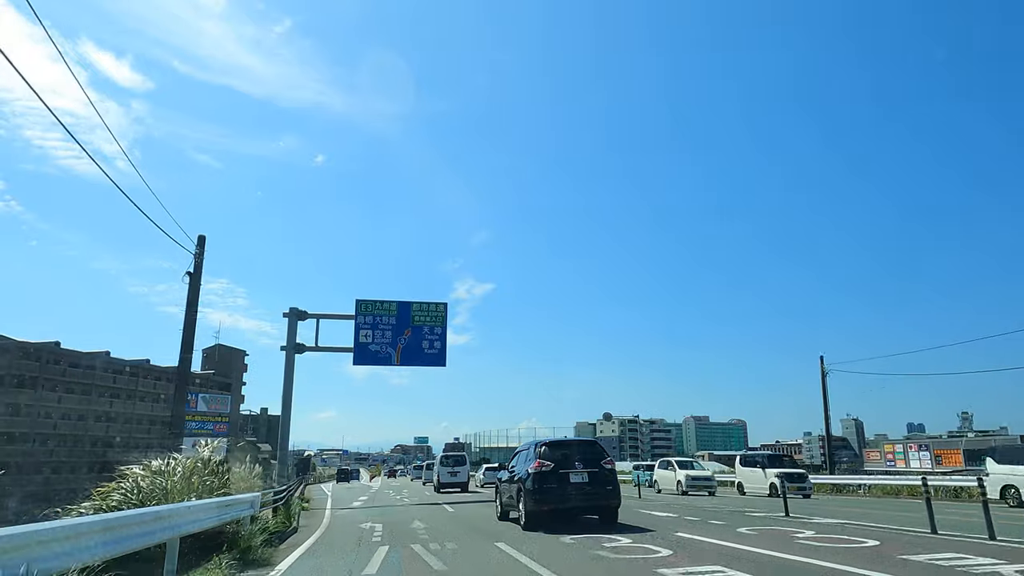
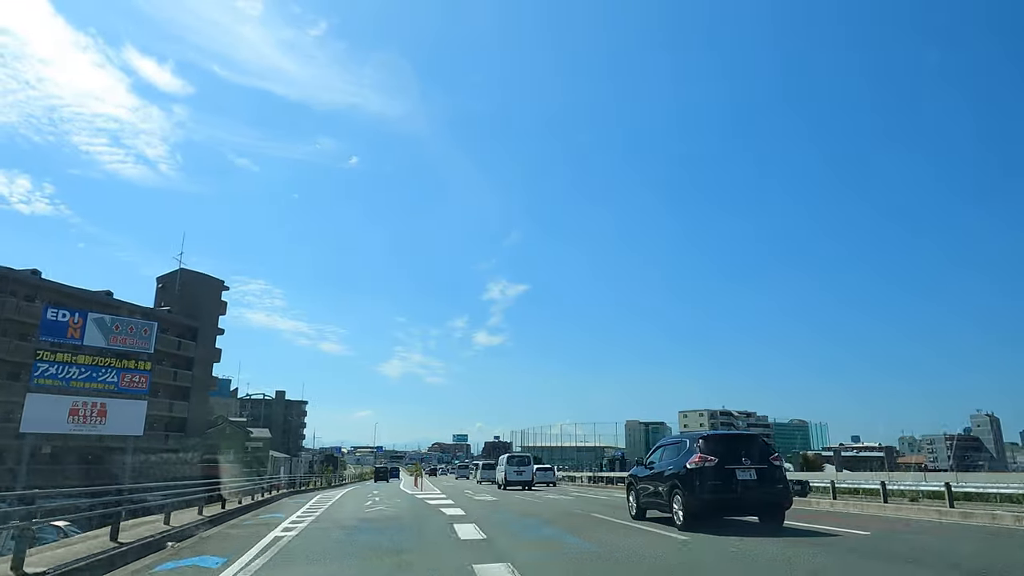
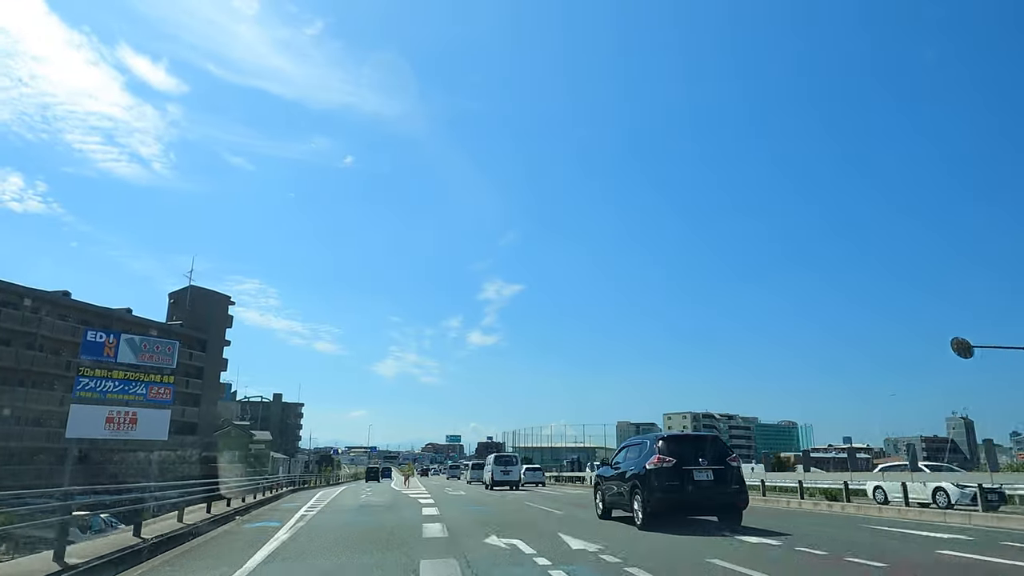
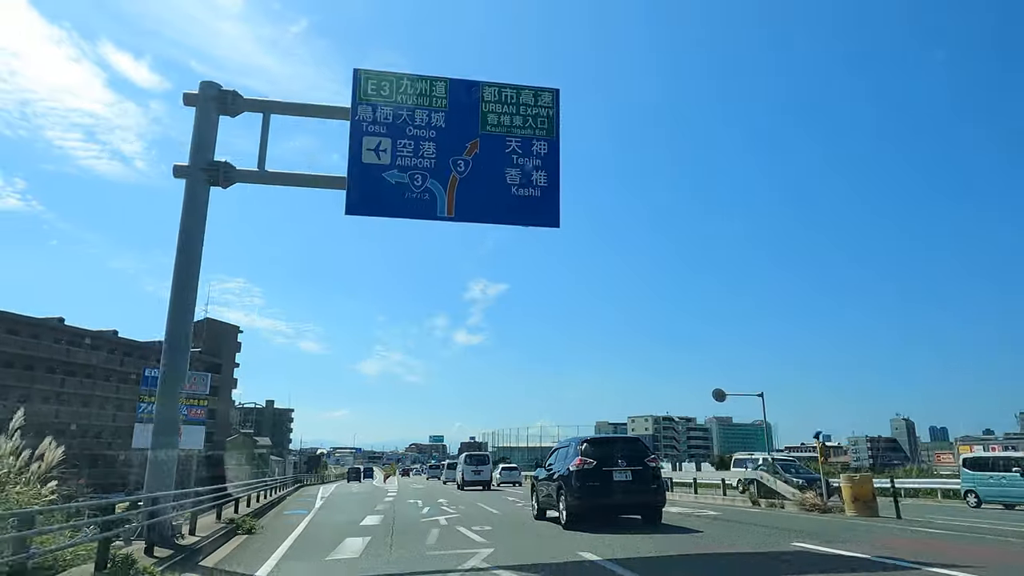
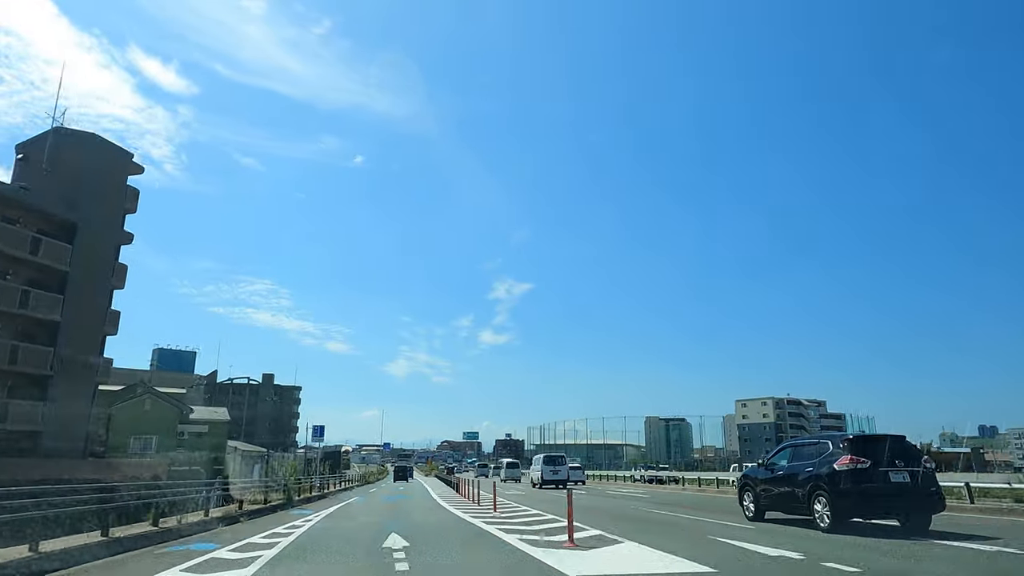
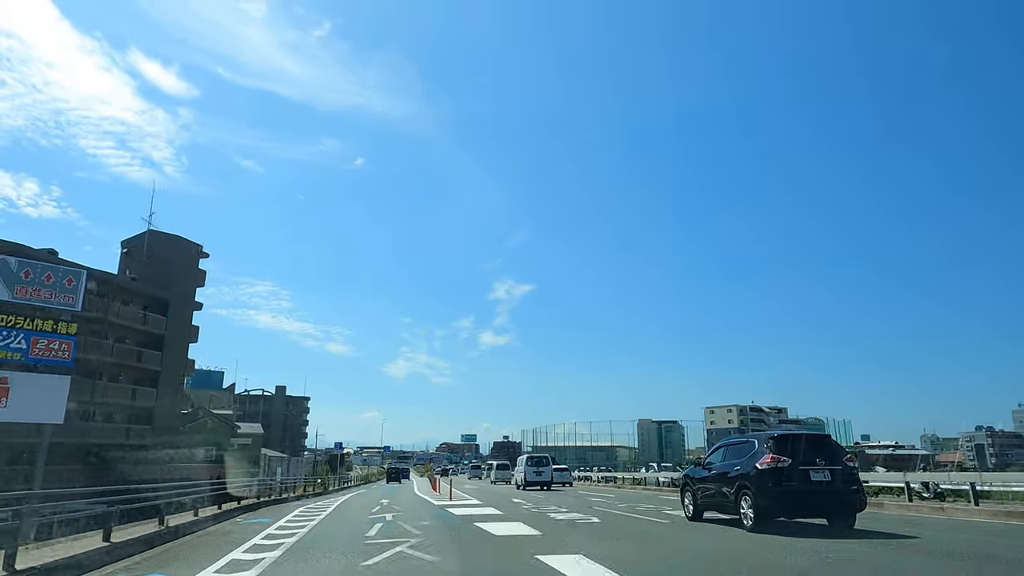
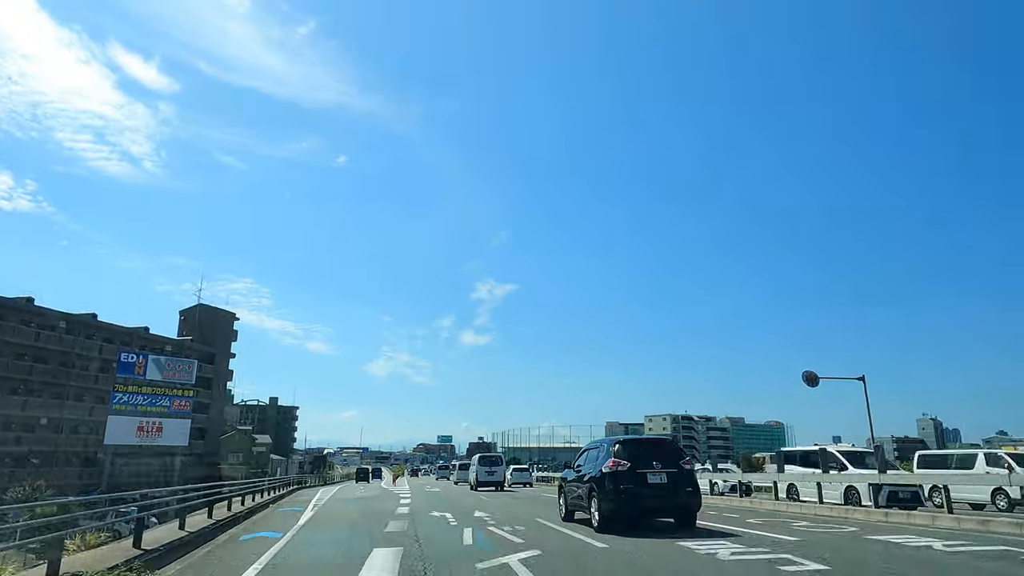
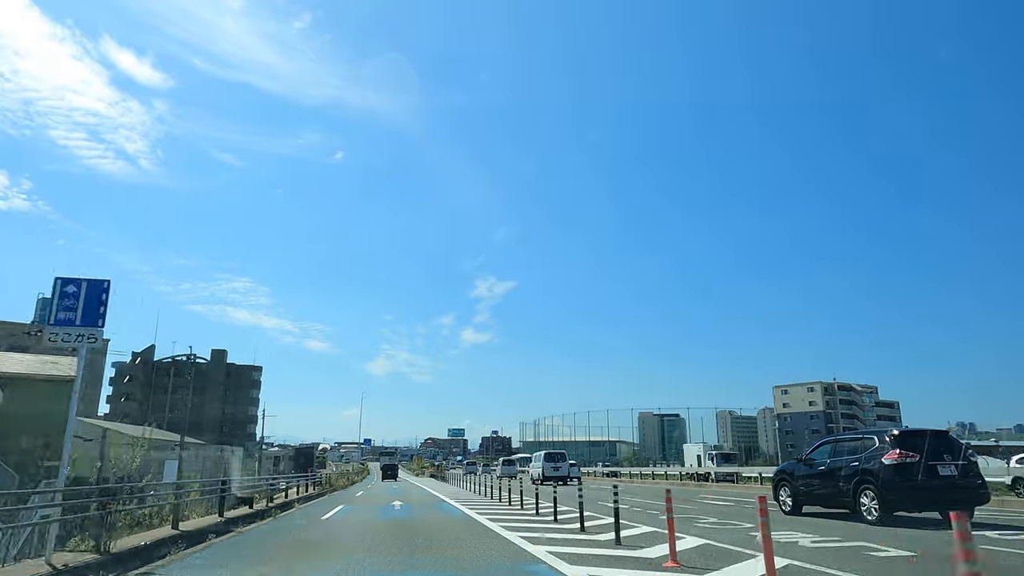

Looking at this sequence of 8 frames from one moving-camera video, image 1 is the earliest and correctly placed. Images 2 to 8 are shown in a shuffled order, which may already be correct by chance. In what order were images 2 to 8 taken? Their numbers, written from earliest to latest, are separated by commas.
4, 7, 3, 2, 6, 5, 8
